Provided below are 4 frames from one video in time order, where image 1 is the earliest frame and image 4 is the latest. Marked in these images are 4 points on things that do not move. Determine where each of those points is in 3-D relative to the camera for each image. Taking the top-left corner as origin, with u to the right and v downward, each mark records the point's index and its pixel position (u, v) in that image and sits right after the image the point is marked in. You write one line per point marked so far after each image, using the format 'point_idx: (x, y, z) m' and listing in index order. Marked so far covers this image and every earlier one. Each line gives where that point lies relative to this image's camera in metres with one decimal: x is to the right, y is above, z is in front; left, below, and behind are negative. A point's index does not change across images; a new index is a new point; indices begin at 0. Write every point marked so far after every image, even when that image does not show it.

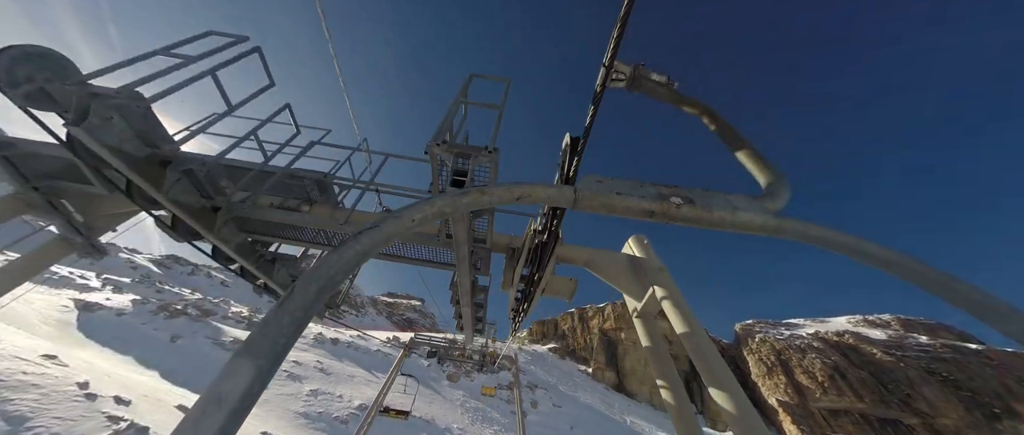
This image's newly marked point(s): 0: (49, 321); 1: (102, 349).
0: (-29.1, -6.6, +19.1) m
1: (-24.0, -7.7, +17.8) m
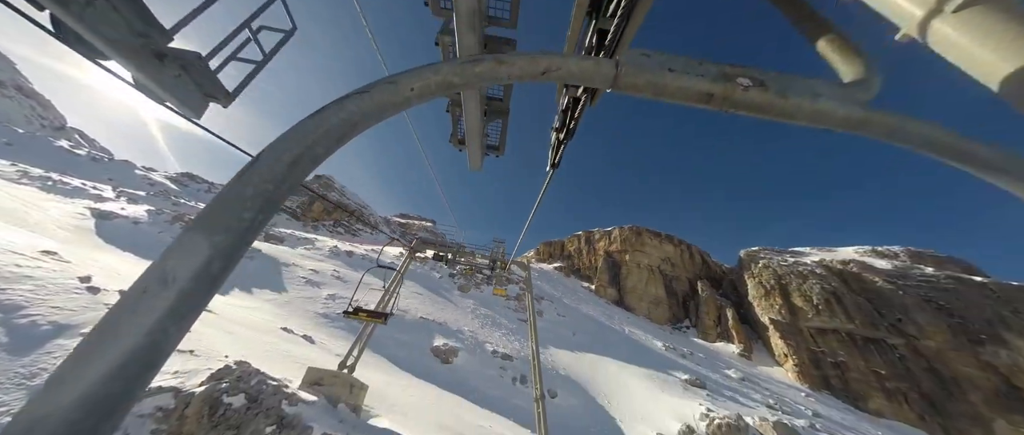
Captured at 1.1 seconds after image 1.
0: (-28.5, -0.6, +19.4) m
1: (-23.4, -2.1, +18.3) m
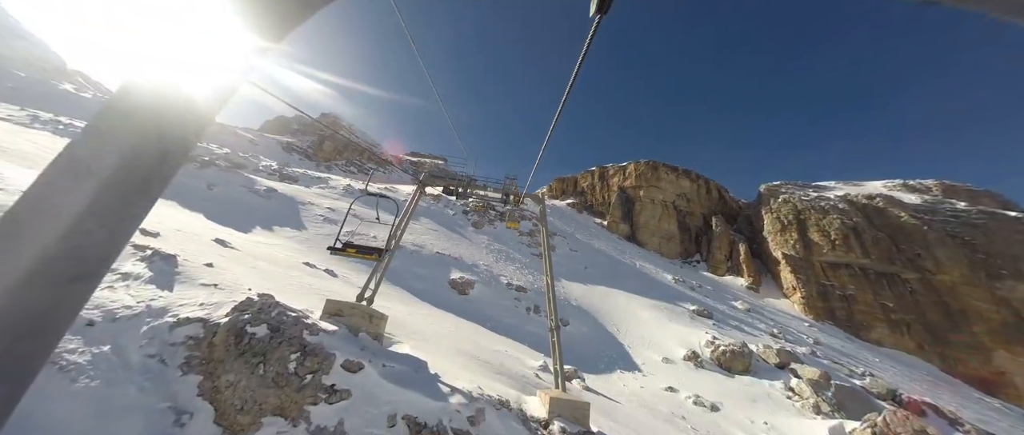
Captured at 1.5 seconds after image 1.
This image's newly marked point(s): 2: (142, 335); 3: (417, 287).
0: (-27.6, +3.2, +19.8) m
1: (-22.6, +1.5, +18.8) m
2: (-6.5, -2.1, +5.6) m
3: (-5.5, -4.1, +17.8) m
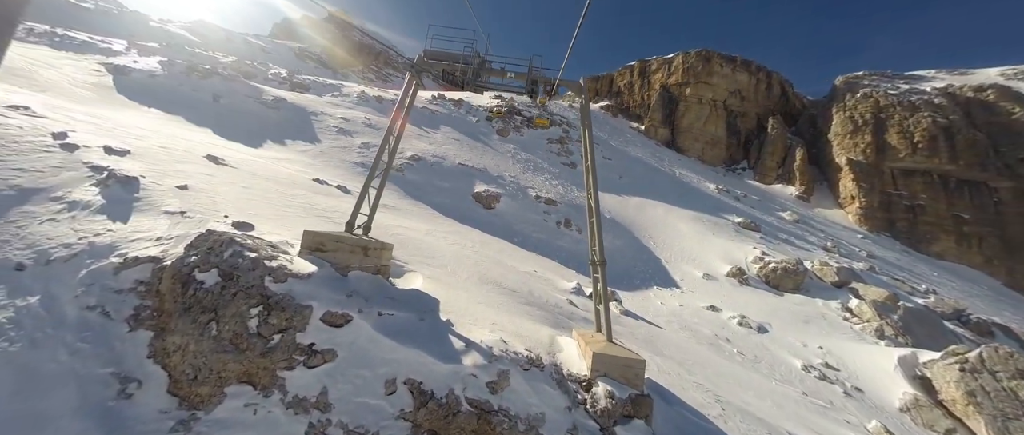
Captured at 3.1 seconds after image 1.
0: (-26.0, +8.3, +18.6) m
1: (-21.0, +6.5, +17.7) m
2: (-6.1, -0.8, +4.6) m
3: (-3.9, +0.8, +16.7) m
